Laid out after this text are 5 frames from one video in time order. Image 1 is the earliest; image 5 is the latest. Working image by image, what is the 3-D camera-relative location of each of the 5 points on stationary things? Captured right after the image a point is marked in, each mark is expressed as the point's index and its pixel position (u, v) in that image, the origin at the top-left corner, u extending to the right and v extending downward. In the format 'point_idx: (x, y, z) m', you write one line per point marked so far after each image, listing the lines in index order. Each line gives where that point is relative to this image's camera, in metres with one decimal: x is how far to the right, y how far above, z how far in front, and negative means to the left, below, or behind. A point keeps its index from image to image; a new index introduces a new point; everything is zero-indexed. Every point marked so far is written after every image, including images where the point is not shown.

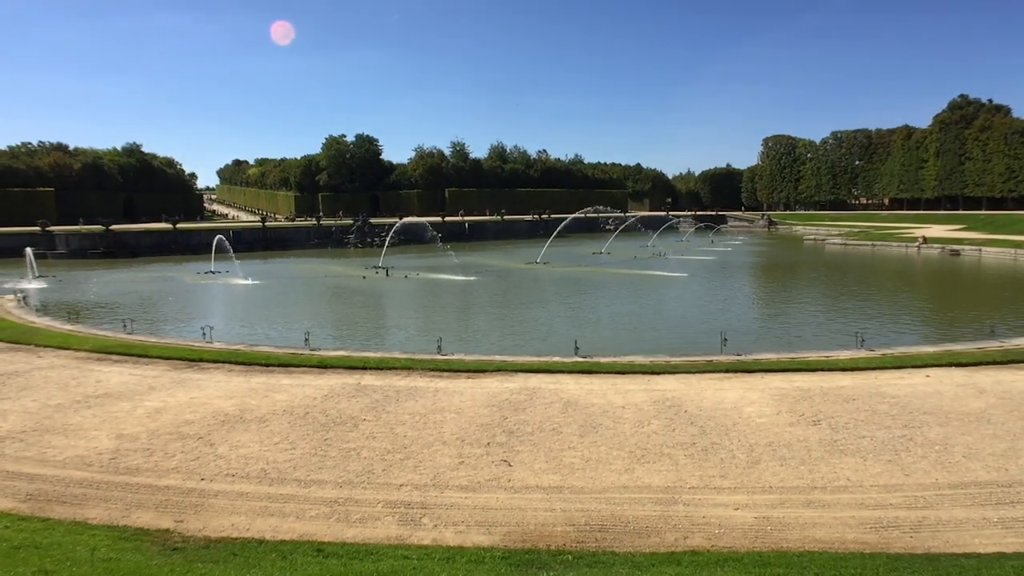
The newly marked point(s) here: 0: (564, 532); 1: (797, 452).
0: (+0.4, -2.1, +5.5) m
1: (+3.2, -1.9, +7.2) m
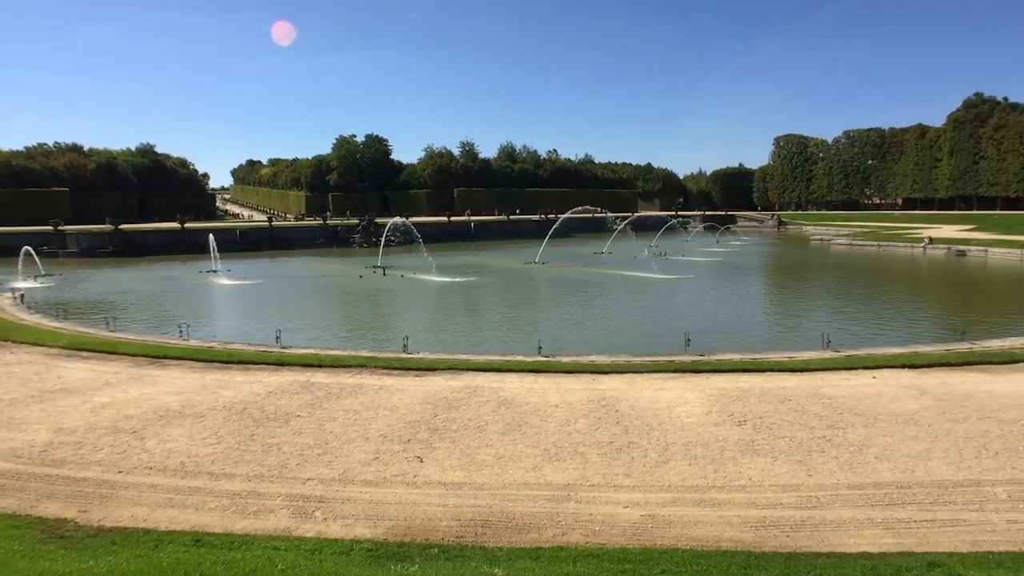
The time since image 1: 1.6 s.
0: (-0.6, -2.1, +5.6) m
1: (+2.2, -1.9, +7.3) m
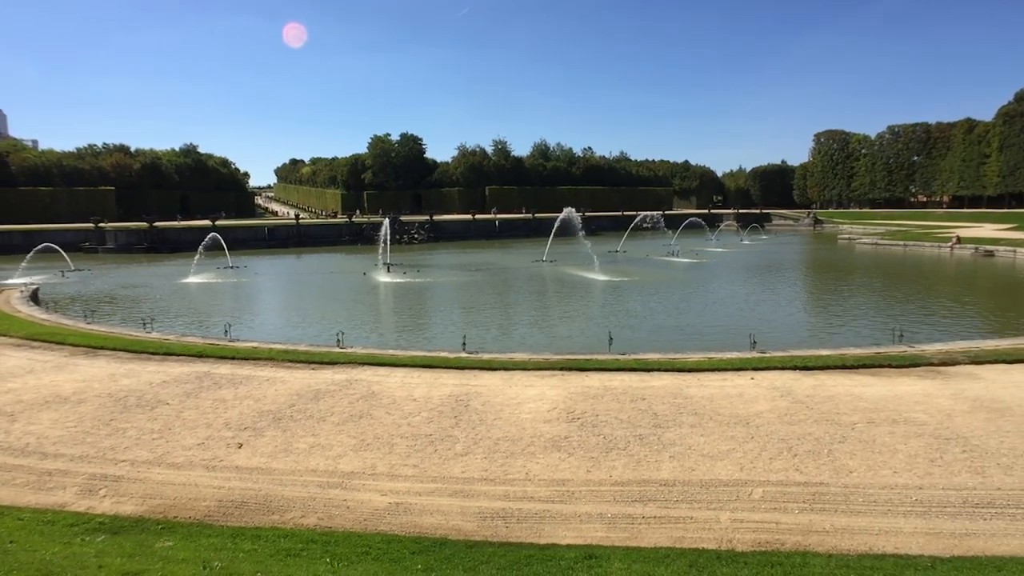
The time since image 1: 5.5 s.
0: (-2.9, -2.1, +6.1) m
1: (0.0, -1.9, +7.5) m
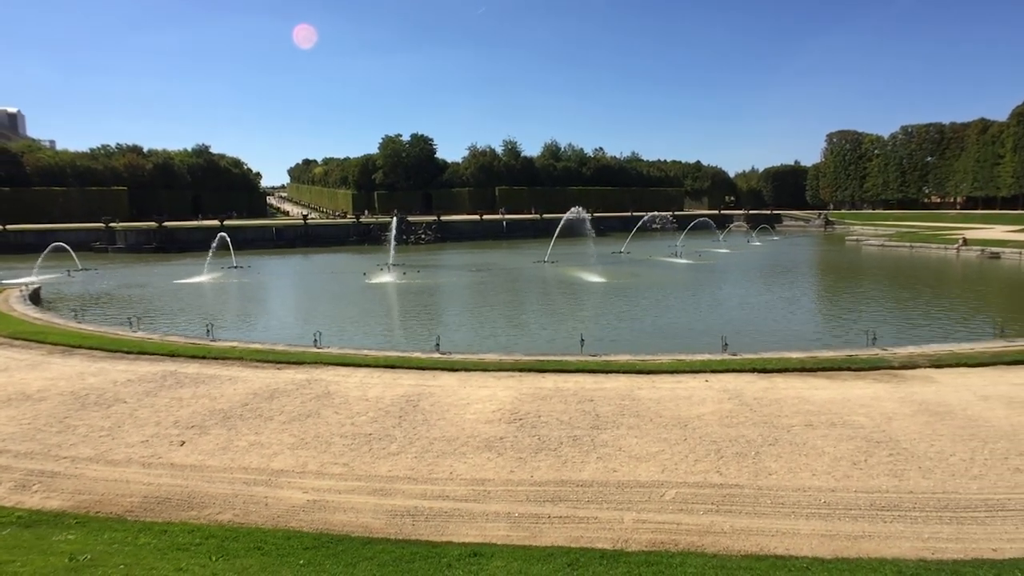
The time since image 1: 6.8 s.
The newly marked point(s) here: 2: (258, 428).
0: (-3.7, -2.1, +6.2) m
1: (-0.8, -1.9, +7.6) m
2: (-3.3, -1.8, +8.4) m
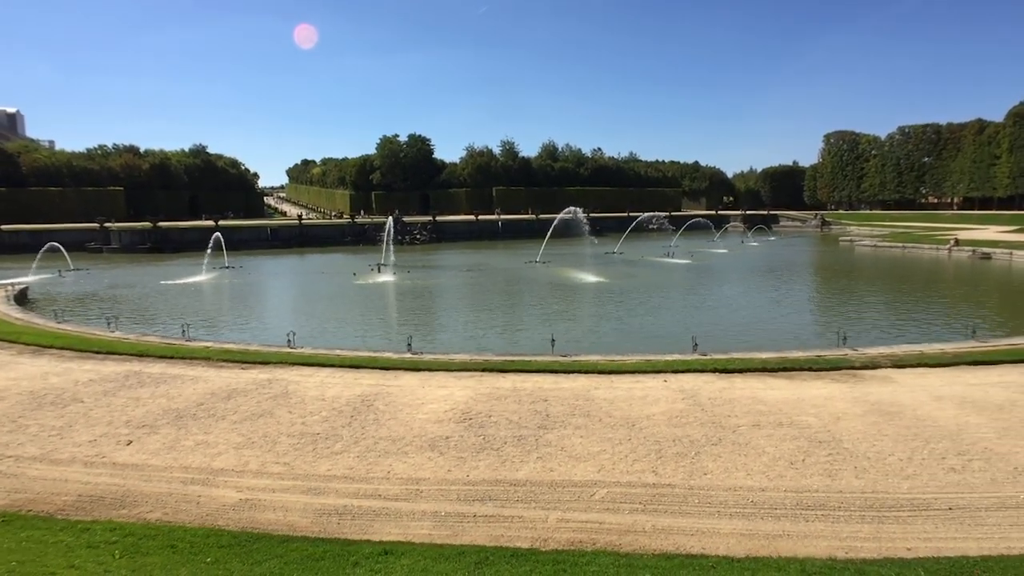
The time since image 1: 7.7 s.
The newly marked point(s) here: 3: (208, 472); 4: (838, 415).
0: (-4.4, -2.1, +6.3) m
1: (-1.4, -1.9, +7.6) m
2: (-4.0, -1.8, +8.4) m
3: (-3.3, -2.0, +7.0) m
4: (+4.3, -1.7, +8.5) m
